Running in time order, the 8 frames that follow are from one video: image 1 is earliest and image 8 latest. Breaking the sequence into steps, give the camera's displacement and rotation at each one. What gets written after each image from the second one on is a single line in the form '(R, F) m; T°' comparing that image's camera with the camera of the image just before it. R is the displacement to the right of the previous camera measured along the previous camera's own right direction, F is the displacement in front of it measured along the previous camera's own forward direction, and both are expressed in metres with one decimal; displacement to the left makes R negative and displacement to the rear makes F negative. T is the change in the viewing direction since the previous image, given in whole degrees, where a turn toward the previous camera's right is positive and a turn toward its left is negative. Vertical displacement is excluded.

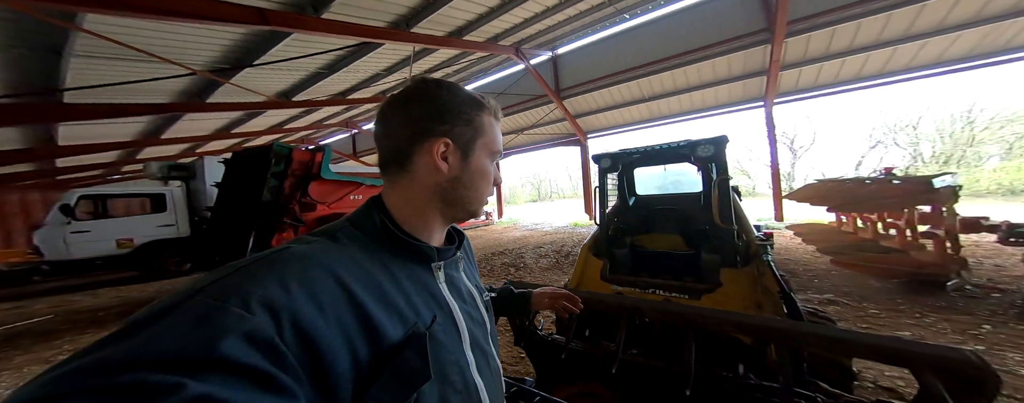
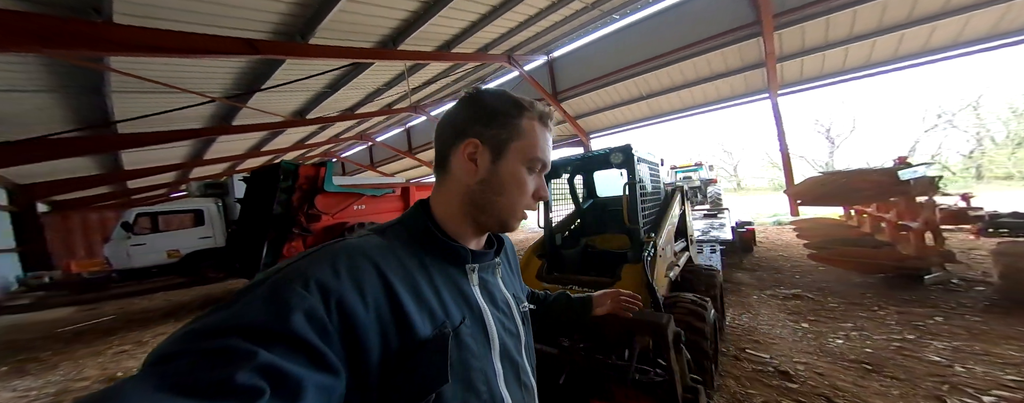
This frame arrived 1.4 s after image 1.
(+0.8, -0.4) m; -4°
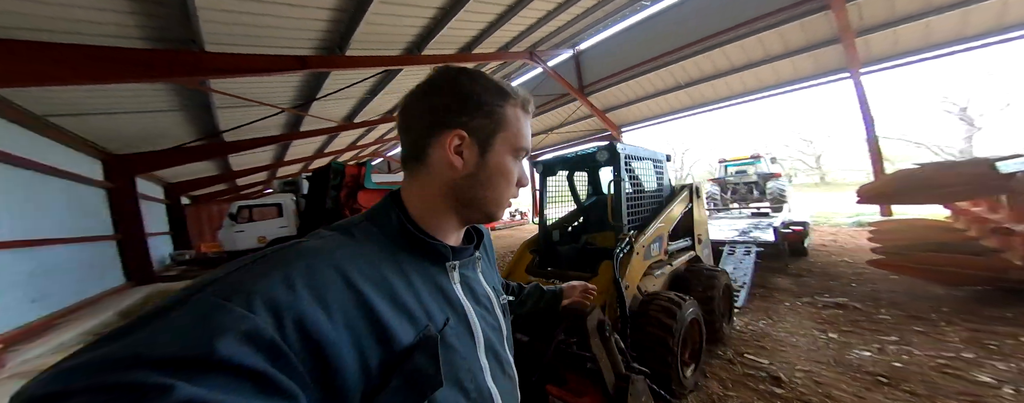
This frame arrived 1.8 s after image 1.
(+0.6, -0.1) m; -9°
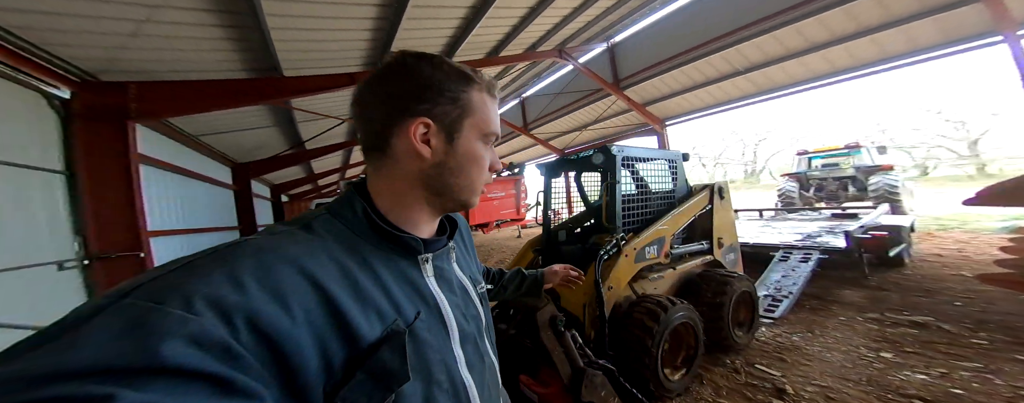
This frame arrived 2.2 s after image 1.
(+0.5, -0.1) m; -10°
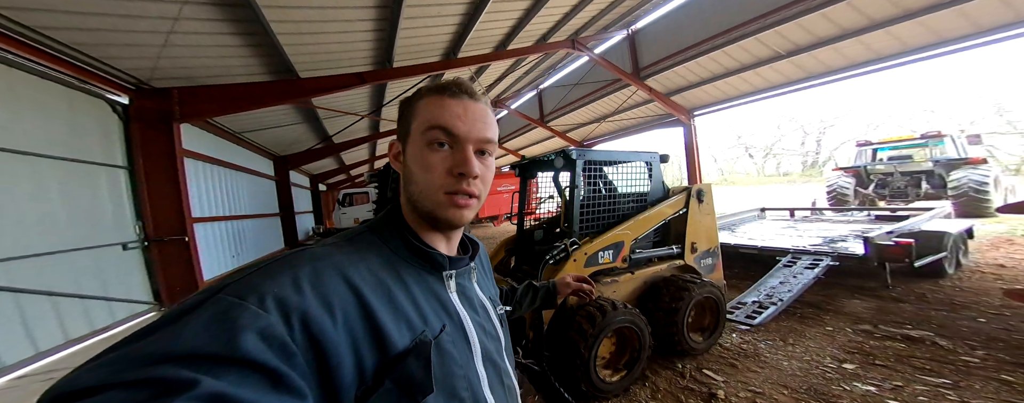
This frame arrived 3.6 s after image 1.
(+0.6, -0.2) m; -5°
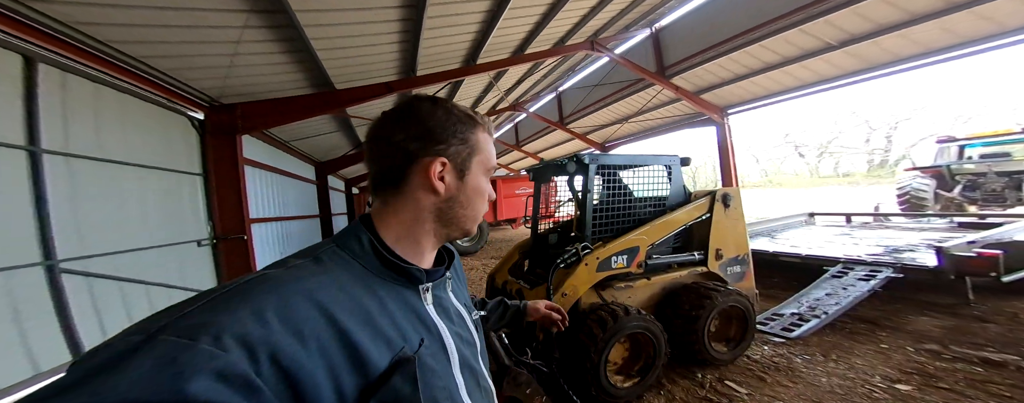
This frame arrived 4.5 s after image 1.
(+0.1, 0.0) m; -6°
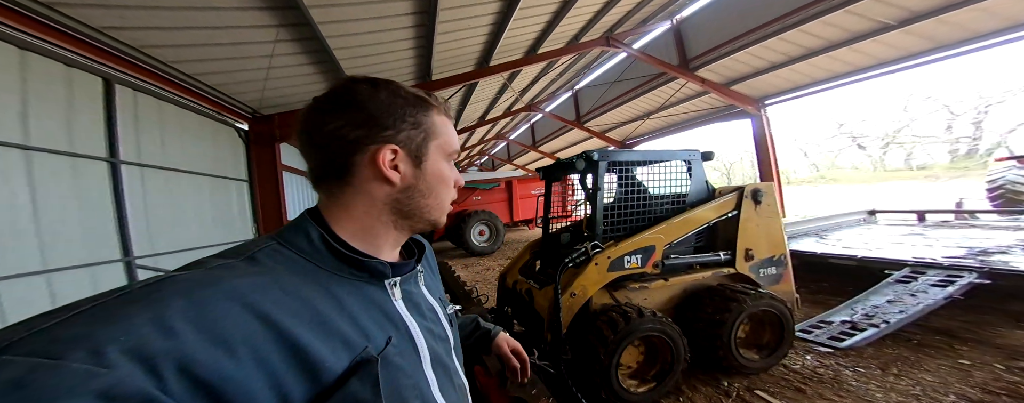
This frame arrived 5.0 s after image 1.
(+0.2, 0.0) m; -6°
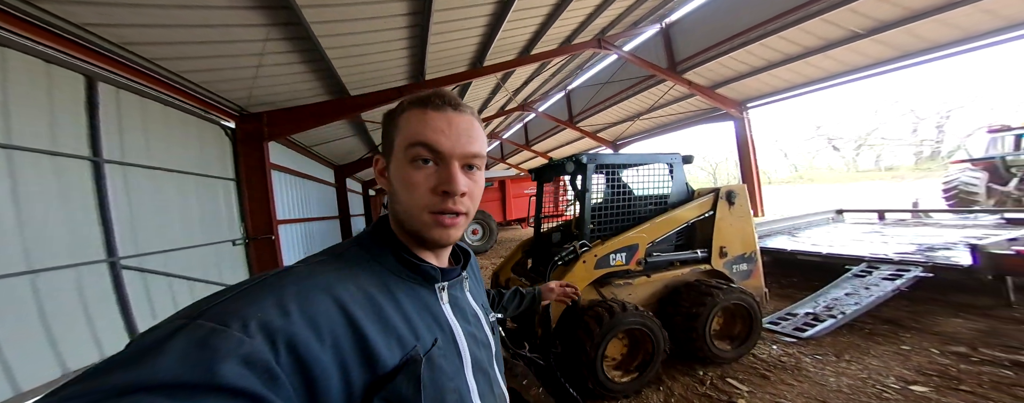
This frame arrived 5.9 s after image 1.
(0.0, -0.1) m; +3°
